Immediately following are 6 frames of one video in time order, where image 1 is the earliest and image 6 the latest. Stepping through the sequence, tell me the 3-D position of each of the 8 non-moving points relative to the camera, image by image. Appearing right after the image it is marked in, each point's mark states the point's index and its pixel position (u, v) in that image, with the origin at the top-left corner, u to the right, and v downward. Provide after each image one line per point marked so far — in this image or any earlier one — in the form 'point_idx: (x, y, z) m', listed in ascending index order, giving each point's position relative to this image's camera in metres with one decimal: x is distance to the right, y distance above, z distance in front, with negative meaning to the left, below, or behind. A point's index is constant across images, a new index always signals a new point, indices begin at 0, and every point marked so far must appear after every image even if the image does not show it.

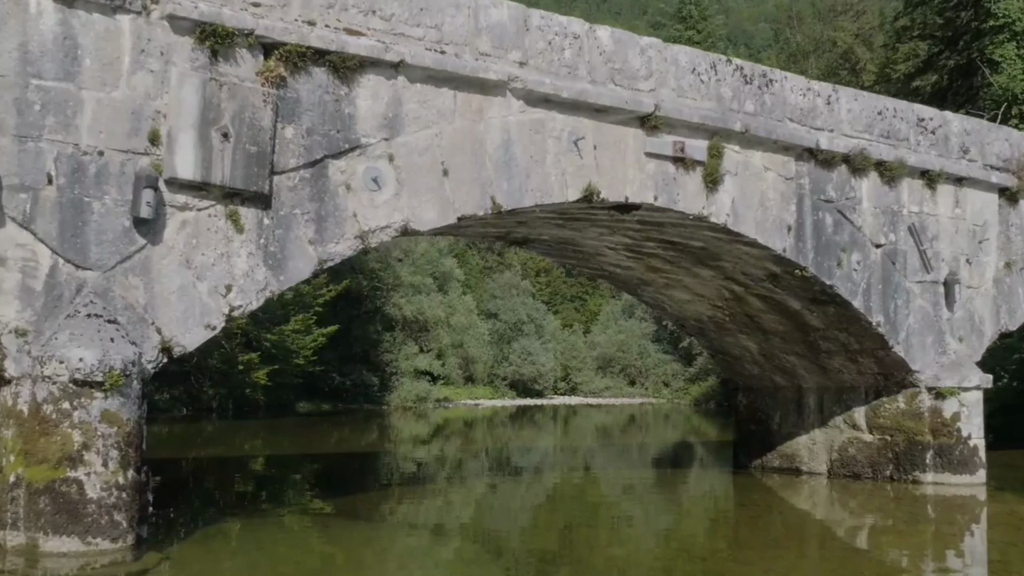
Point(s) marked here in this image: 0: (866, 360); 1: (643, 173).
0: (+4.8, -1.0, +8.2) m
1: (+1.4, +1.2, +6.4) m
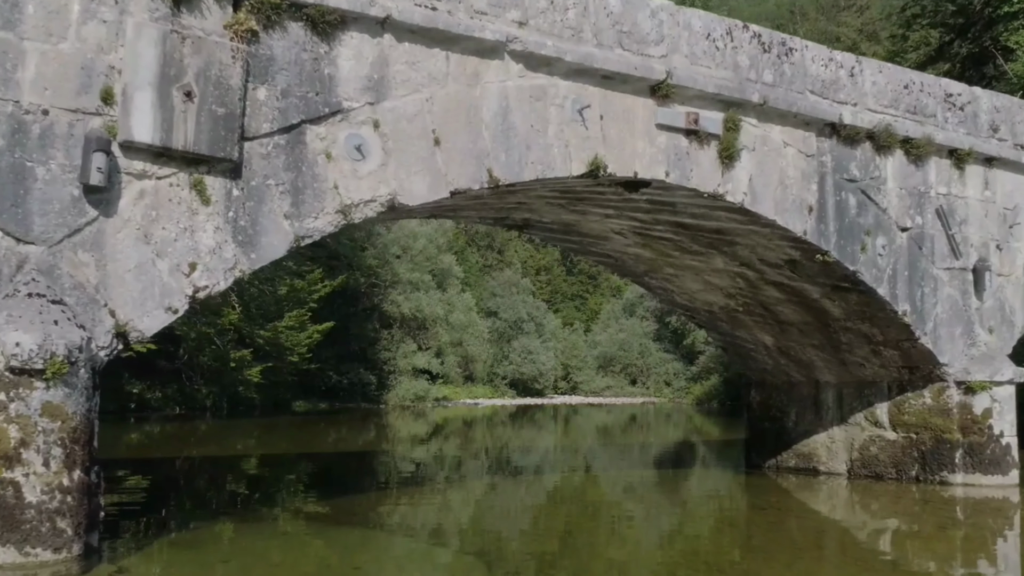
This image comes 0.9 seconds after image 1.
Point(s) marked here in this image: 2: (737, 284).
0: (+4.8, -0.8, +7.6) m
1: (+1.4, +1.4, +5.9) m
2: (+3.0, 0.0, +7.9) m
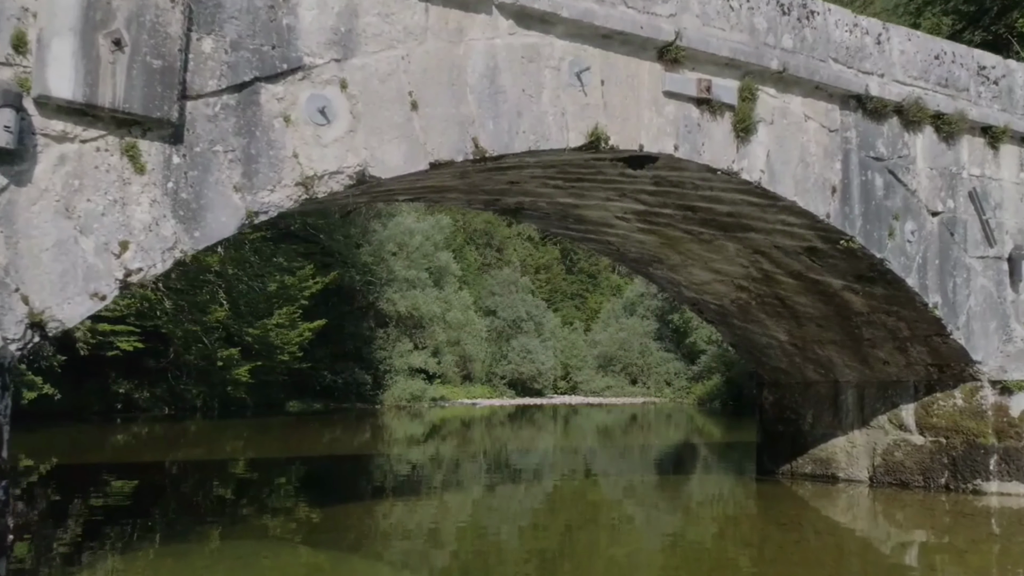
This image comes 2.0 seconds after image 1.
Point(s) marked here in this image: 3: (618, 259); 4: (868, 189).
0: (+4.7, -0.7, +7.0) m
1: (+1.3, +1.5, +5.2) m
2: (+2.9, +0.1, +7.3) m
3: (+1.4, +0.4, +7.9) m
4: (+3.7, +1.0, +6.1) m
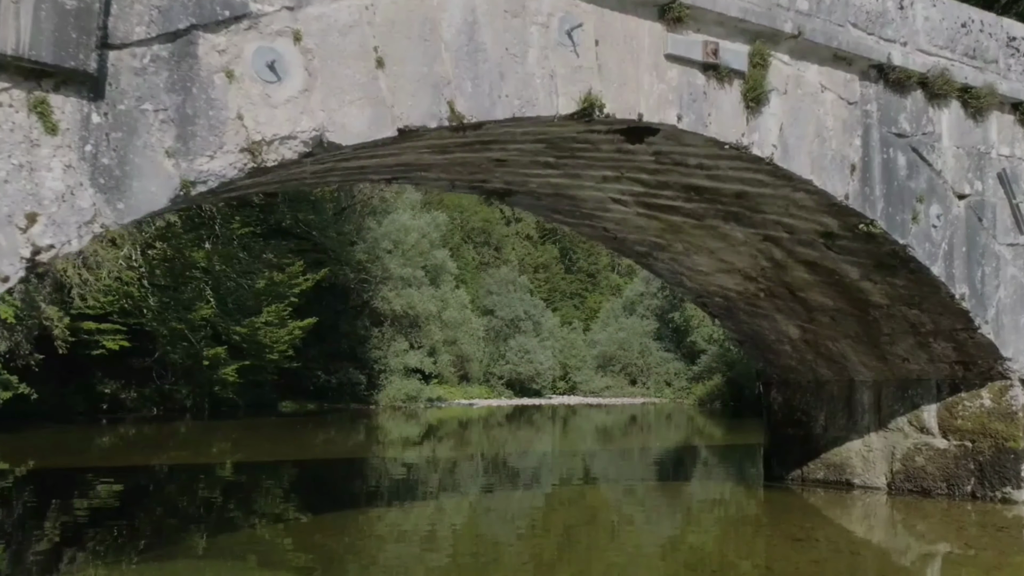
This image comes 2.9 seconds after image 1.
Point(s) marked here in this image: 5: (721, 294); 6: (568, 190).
0: (+4.6, -0.6, +6.4) m
1: (+1.2, +1.6, +4.7) m
2: (+2.8, +0.2, +6.7) m
3: (+1.3, +0.5, +7.3) m
4: (+3.5, +1.1, +5.6) m
5: (+2.6, -0.1, +7.5) m
6: (+0.6, +1.0, +6.1) m
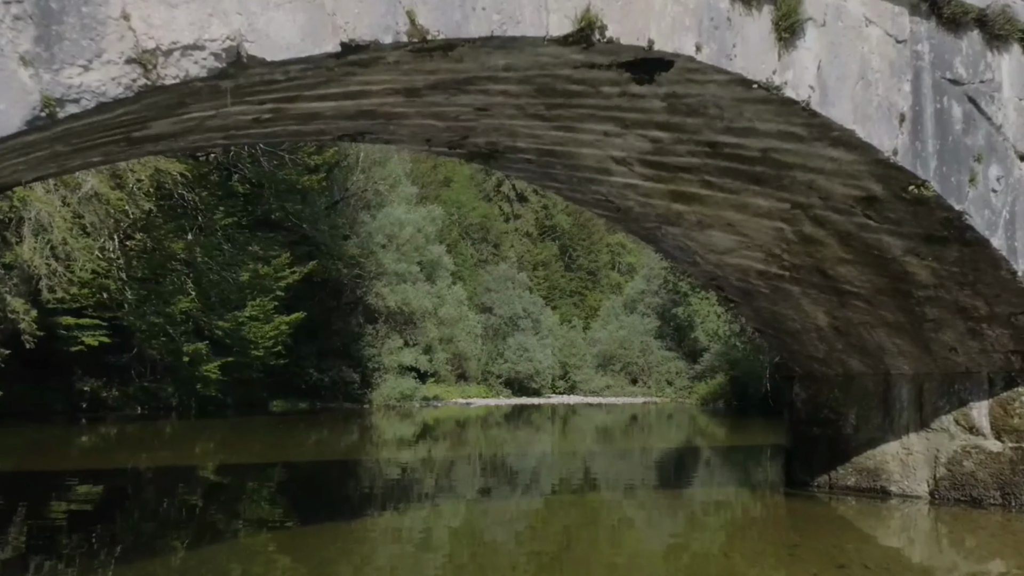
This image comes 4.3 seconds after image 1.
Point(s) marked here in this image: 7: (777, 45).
0: (+4.5, -0.4, +5.6) m
1: (+1.1, +1.8, +3.8) m
2: (+2.6, +0.5, +5.8) m
3: (+1.1, +0.7, +6.5) m
4: (+3.4, +1.3, +4.7) m
5: (+2.5, +0.1, +6.7) m
6: (+0.5, +1.2, +5.2) m
7: (+1.8, +1.7, +4.1) m
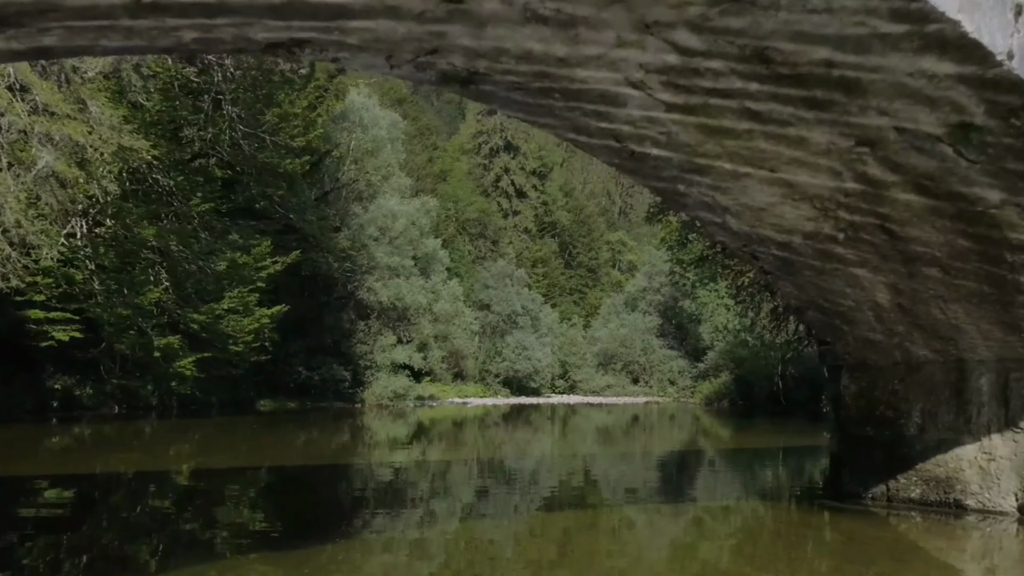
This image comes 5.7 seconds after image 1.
0: (+4.4, -0.1, +4.4) m
1: (+1.0, +2.1, +2.7) m
2: (+2.5, +0.7, +4.7) m
3: (+1.0, +1.0, +5.3) m
4: (+3.3, +1.6, +3.6) m
5: (+2.4, +0.4, +5.5) m
6: (+0.4, +1.5, +4.1) m
7: (+1.7, +1.9, +2.9) m
